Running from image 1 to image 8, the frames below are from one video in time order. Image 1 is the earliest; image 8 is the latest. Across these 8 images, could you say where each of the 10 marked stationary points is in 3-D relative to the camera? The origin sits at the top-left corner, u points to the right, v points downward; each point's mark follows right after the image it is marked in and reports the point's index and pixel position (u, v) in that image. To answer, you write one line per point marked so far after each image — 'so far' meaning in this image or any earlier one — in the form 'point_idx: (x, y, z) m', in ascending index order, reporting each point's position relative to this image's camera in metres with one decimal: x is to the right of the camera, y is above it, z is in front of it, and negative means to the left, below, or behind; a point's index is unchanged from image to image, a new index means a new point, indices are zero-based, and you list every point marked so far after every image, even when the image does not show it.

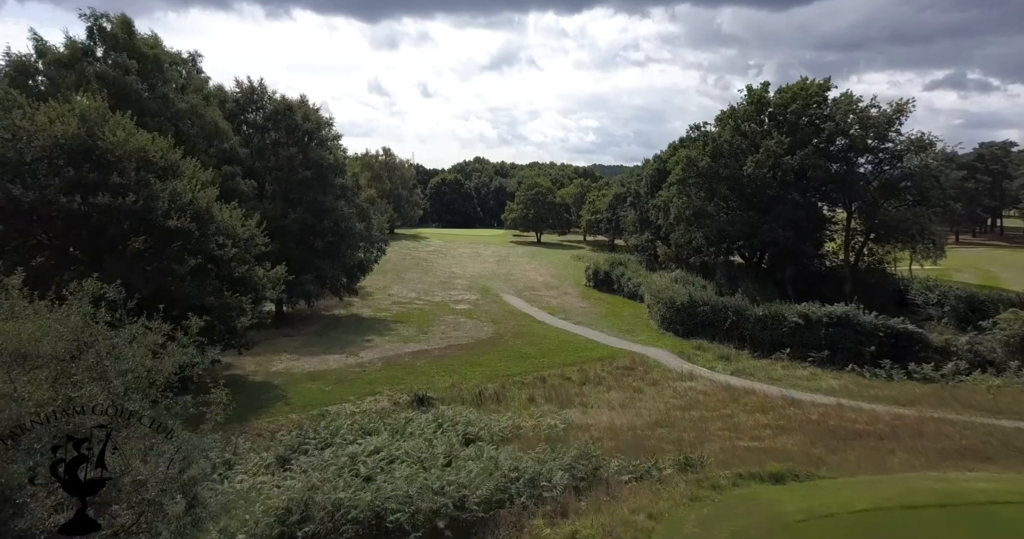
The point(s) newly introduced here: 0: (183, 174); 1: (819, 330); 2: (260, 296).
0: (-9.0, +2.6, +16.1) m
1: (+9.9, -2.0, +18.9) m
2: (-7.5, -0.8, +17.4) m
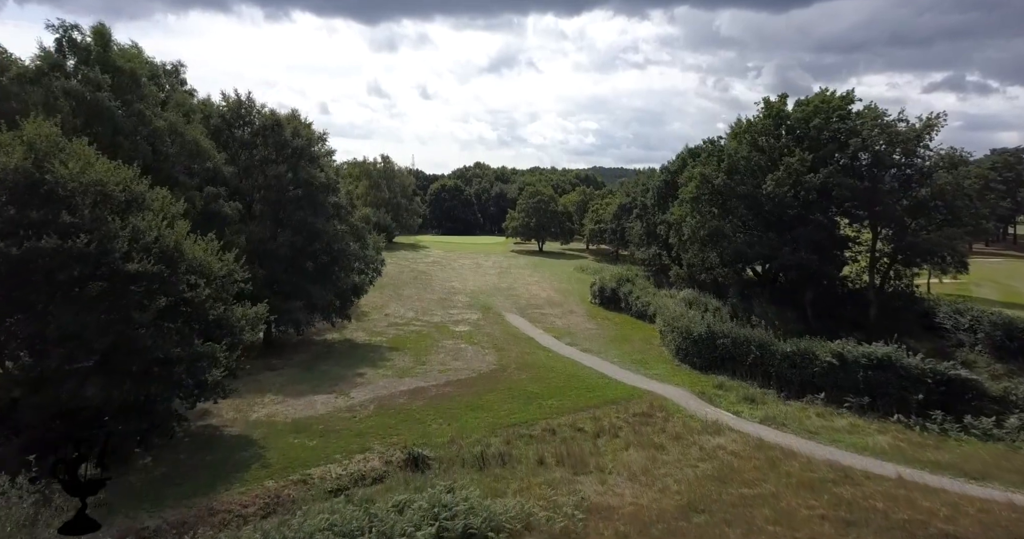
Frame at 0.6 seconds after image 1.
0: (-8.9, +1.5, +14.4) m
1: (+10.1, -3.0, +17.1) m
2: (-7.3, -1.9, +15.6) m
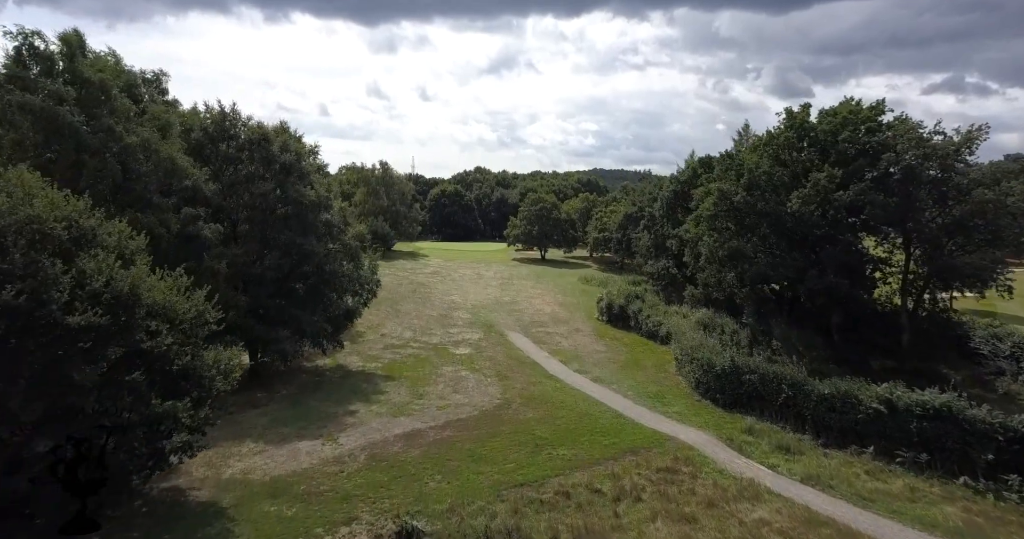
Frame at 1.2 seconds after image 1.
0: (-8.7, +0.5, +12.5) m
1: (+10.3, -4.0, +15.2) m
2: (-7.1, -2.9, +13.7) m
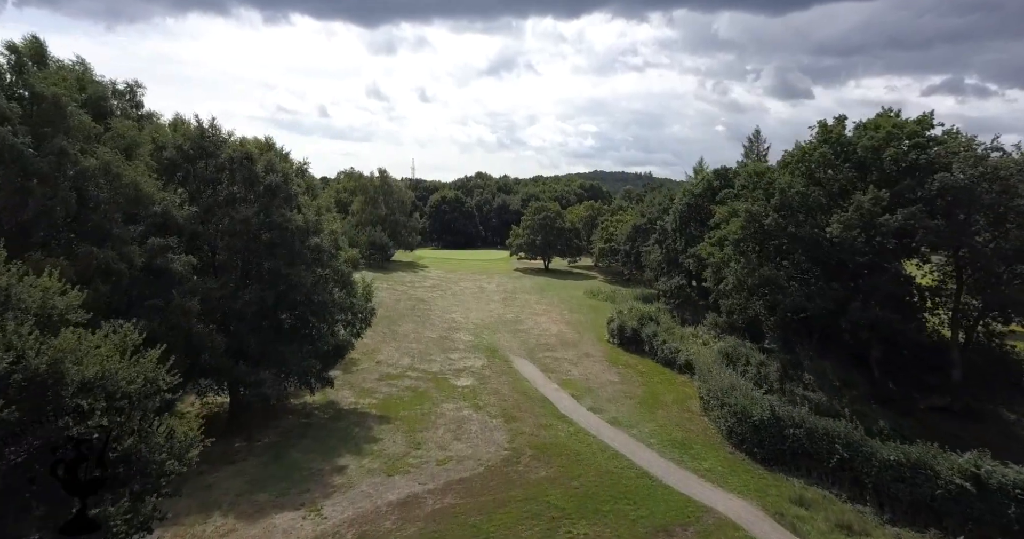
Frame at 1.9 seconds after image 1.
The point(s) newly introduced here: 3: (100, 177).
0: (-8.4, -0.6, +10.0) m
1: (+10.6, -5.1, +12.7) m
2: (-6.8, -4.0, +11.2) m
3: (-12.2, +2.8, +17.3) m
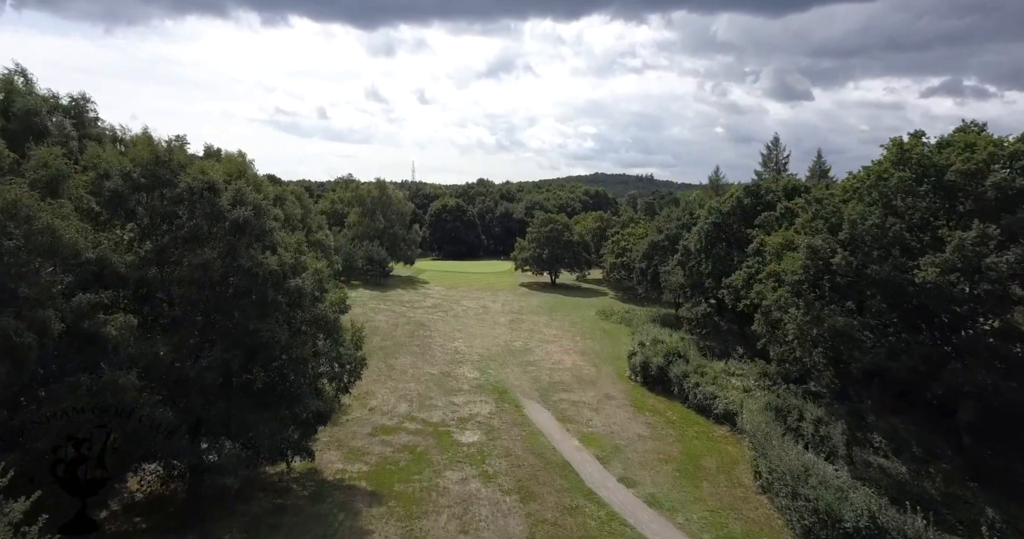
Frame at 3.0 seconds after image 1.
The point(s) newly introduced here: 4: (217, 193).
0: (-7.8, -2.2, +6.1) m
1: (+11.2, -6.7, +8.8) m
2: (-6.2, -5.6, +7.3) m
3: (-11.6, +1.1, +13.3) m
4: (-9.2, +2.4, +18.2) m
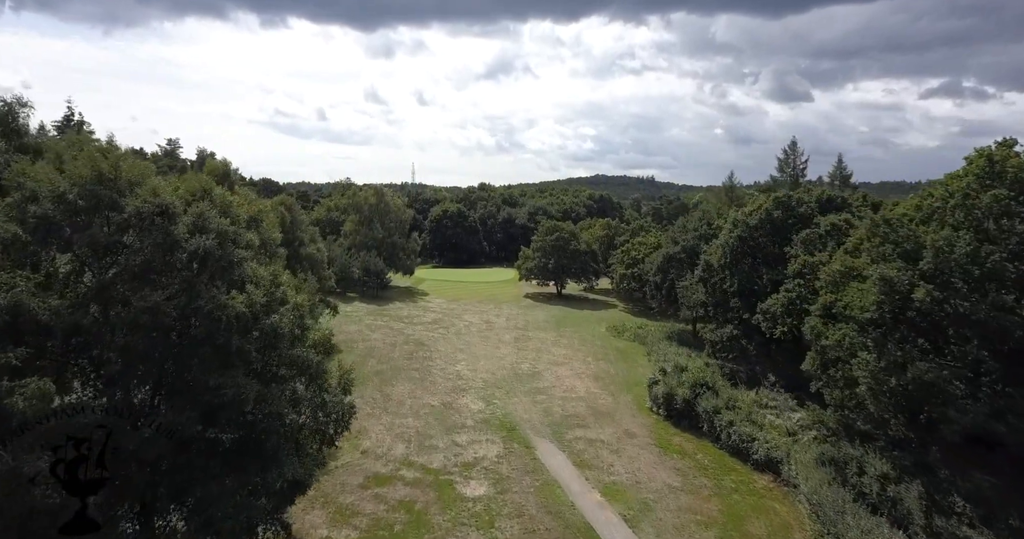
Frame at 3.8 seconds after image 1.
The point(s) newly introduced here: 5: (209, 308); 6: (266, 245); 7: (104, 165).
0: (-7.3, -3.2, +2.8) m
1: (+11.6, -7.7, +5.5) m
2: (-5.8, -6.6, +4.0) m
3: (-11.1, +0.1, +10.1) m
4: (-8.8, +1.4, +14.9) m
5: (-7.6, -0.8, +14.7) m
6: (-7.8, +0.7, +18.3) m
7: (-10.5, +2.8, +14.9) m
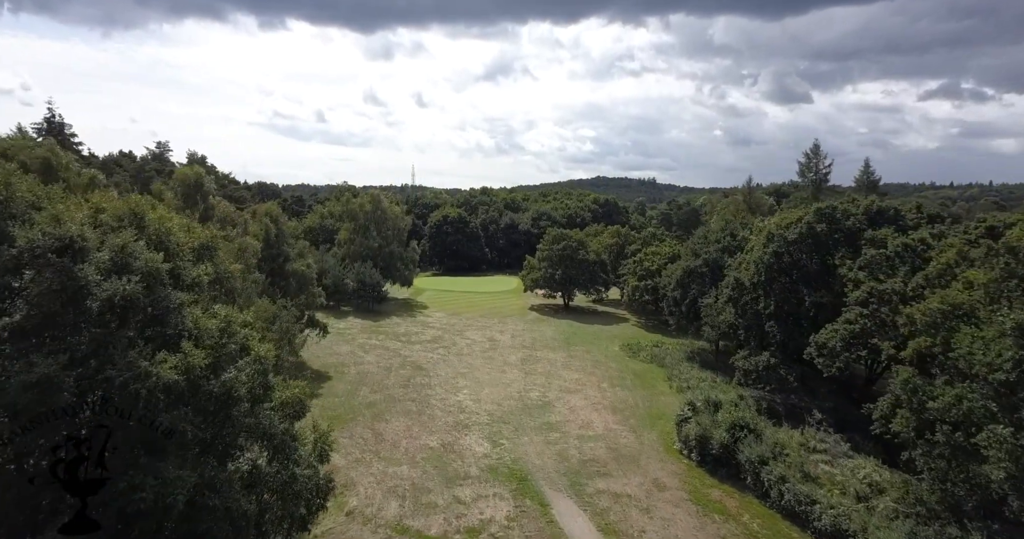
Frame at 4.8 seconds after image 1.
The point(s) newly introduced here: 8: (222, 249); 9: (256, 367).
0: (-6.9, -4.2, -1.0) m
1: (+12.1, -8.7, +1.6) m
2: (-5.3, -7.6, +0.2) m
3: (-10.7, -0.9, +6.3) m
4: (-8.3, +0.4, +11.1) m
5: (-7.2, -1.9, +10.8) m
6: (-7.3, -0.3, +14.4) m
7: (-10.1, +1.7, +11.1) m
8: (-8.5, +0.6, +17.2) m
9: (-6.3, -2.3, +14.5) m
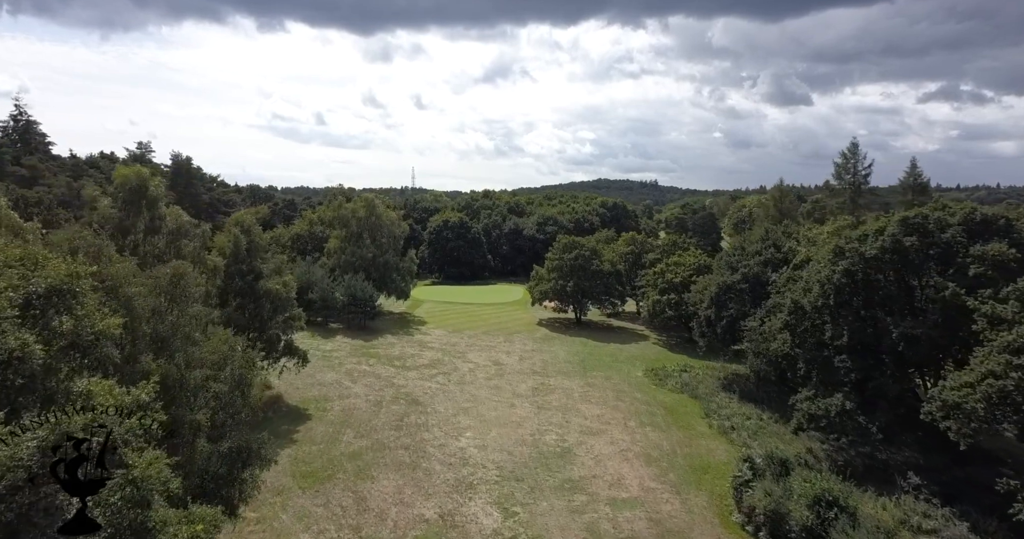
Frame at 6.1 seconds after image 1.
0: (-6.2, -5.1, -6.7) m
1: (+12.7, -9.5, -4.0) m
2: (-4.6, -8.5, -5.5) m
3: (-10.1, -1.8, +0.6) m
4: (-7.7, -0.6, +5.4) m
5: (-6.5, -2.8, +5.2) m
6: (-6.7, -1.3, +8.8) m
7: (-9.5, +0.8, +5.4) m
8: (-7.8, -0.3, +11.5) m
9: (-5.7, -3.2, +8.9) m
